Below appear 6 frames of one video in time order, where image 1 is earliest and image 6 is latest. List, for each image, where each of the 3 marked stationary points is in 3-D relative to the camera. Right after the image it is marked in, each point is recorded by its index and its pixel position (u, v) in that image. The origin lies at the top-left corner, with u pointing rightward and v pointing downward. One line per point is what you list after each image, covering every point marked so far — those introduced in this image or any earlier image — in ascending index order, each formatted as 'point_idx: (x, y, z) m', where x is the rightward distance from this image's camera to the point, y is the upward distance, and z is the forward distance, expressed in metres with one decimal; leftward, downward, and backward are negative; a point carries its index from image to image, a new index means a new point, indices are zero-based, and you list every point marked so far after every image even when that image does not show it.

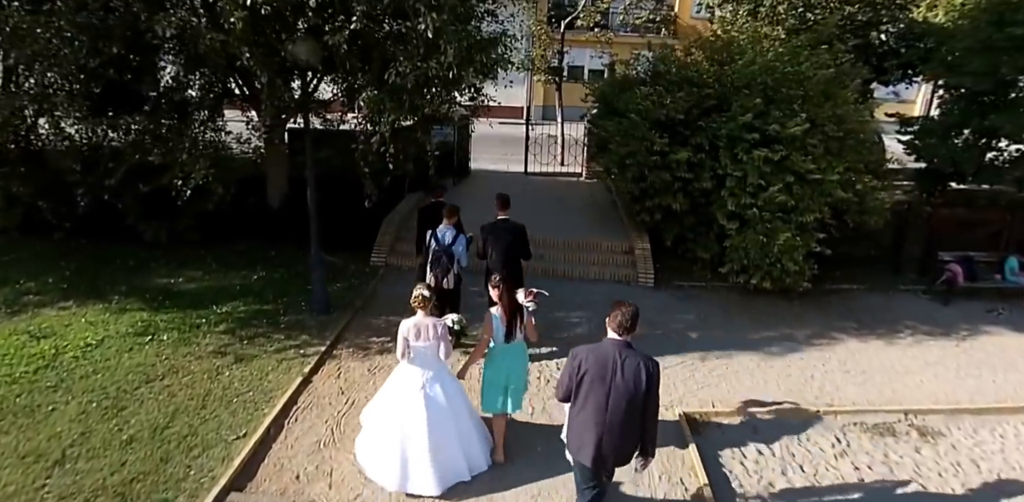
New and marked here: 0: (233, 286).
0: (-3.5, -0.4, +6.5) m
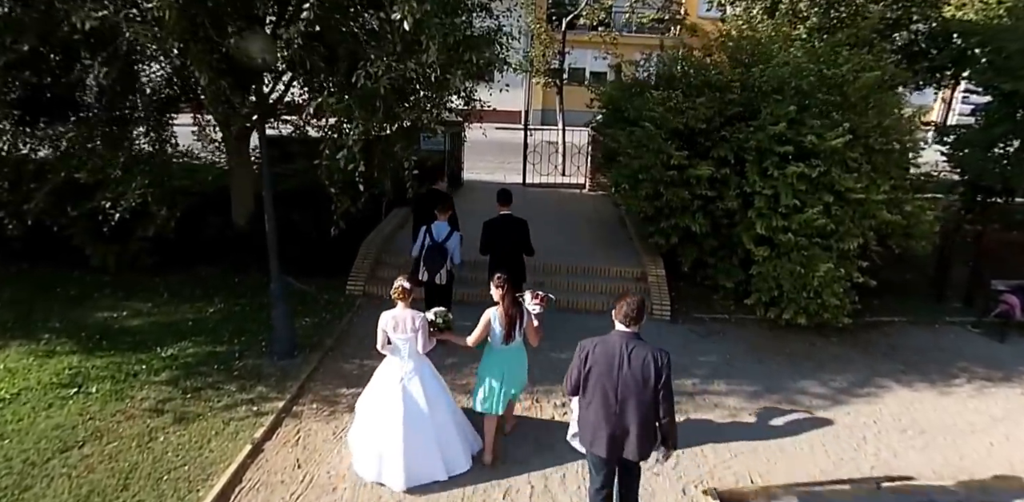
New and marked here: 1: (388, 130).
0: (-3.6, -0.8, +5.6) m
1: (-1.1, +1.1, +4.6) m
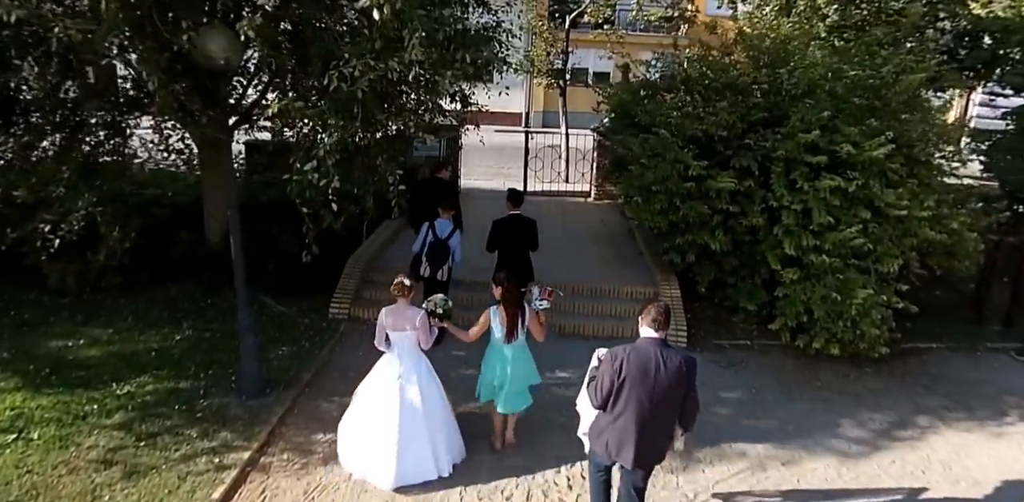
0: (-3.6, -1.0, +5.1) m
1: (-1.1, +0.9, +4.0) m
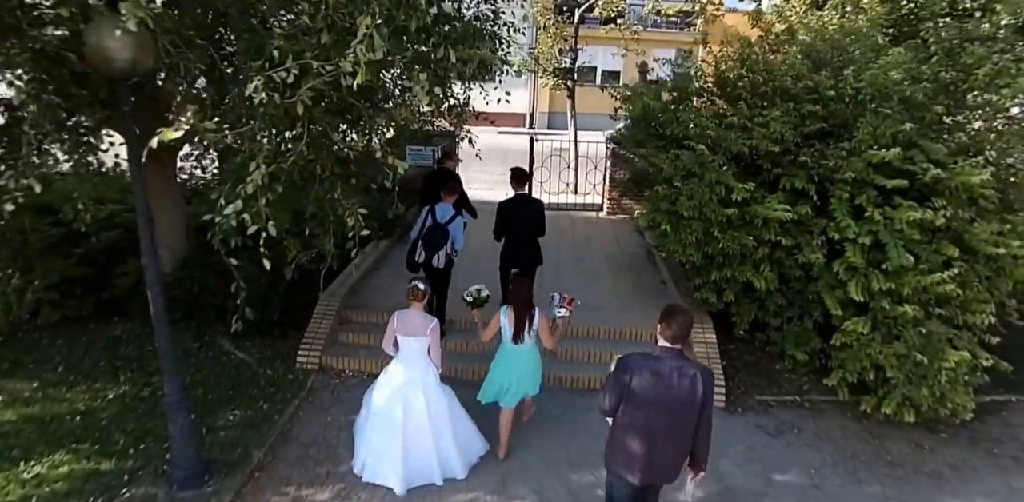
0: (-3.6, -1.3, +4.2) m
1: (-1.1, +0.5, +3.0) m
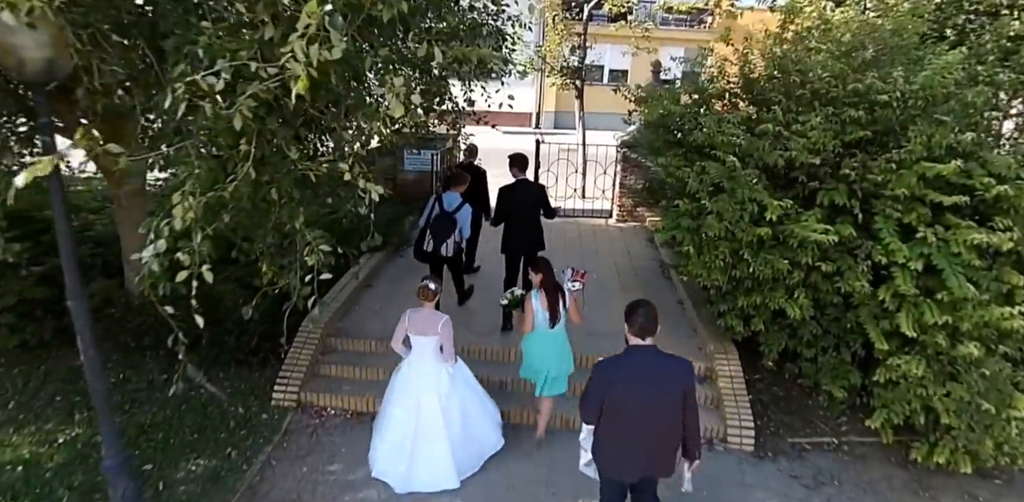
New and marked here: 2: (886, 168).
0: (-3.6, -1.5, +3.7) m
1: (-1.1, +0.3, +2.5) m
2: (+2.8, +0.6, +3.8) m
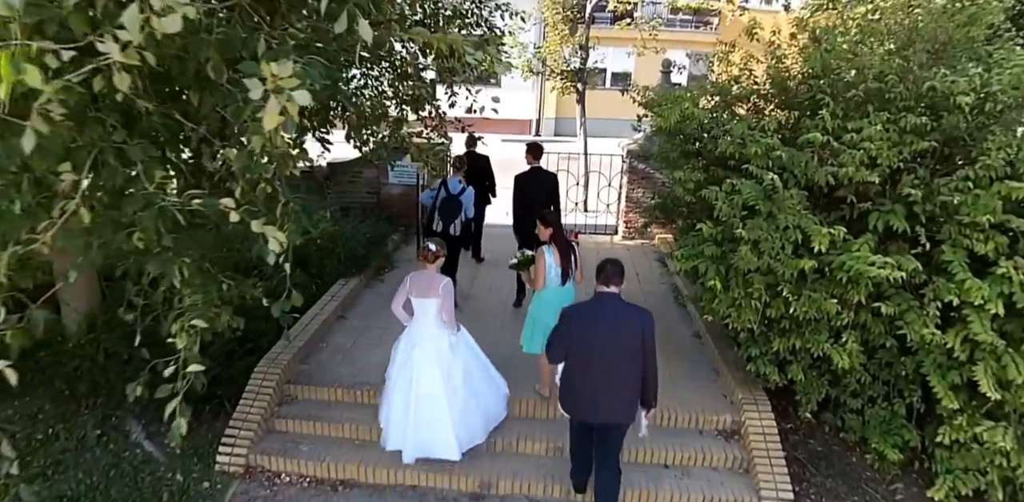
0: (-3.6, -1.7, +3.0) m
1: (-1.1, +0.1, +1.9) m
2: (+2.7, +0.4, +3.1) m
